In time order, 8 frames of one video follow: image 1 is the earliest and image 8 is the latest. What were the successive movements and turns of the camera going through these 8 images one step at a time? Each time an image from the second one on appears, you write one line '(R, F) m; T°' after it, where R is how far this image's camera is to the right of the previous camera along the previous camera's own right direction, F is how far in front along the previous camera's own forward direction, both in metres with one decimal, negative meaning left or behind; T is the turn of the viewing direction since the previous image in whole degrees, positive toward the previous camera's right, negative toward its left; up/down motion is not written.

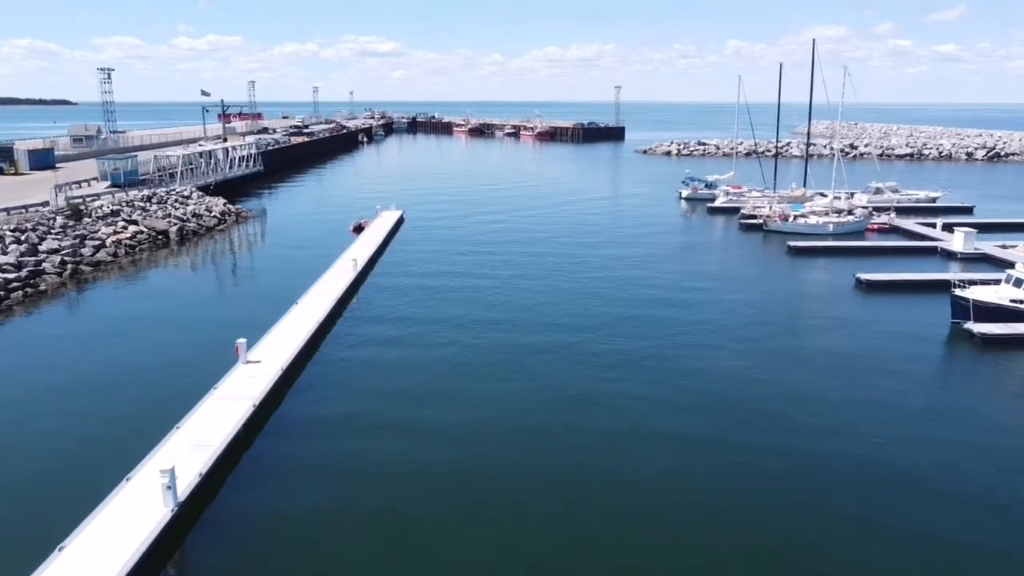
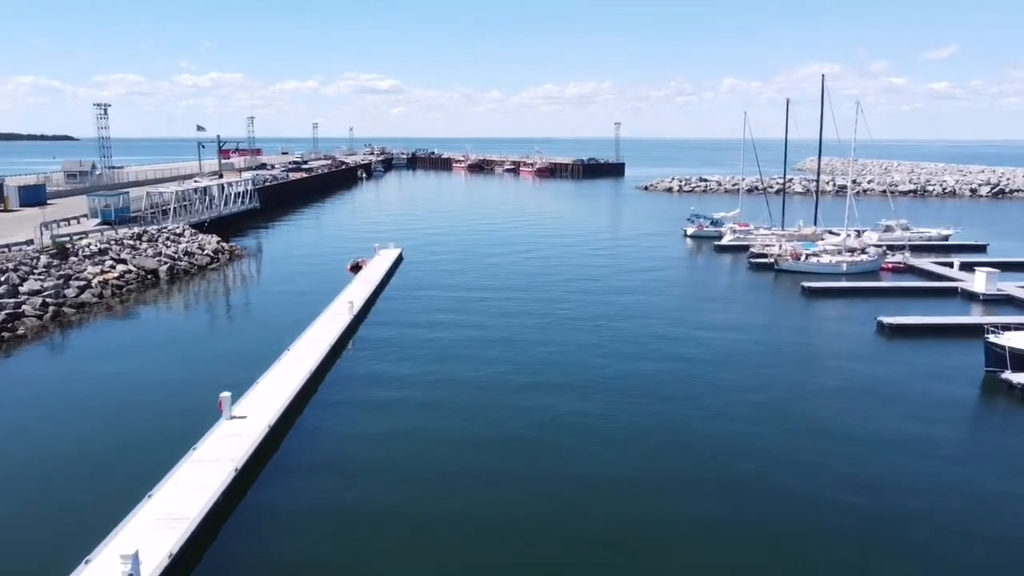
(-0.2, +1.2) m; 0°
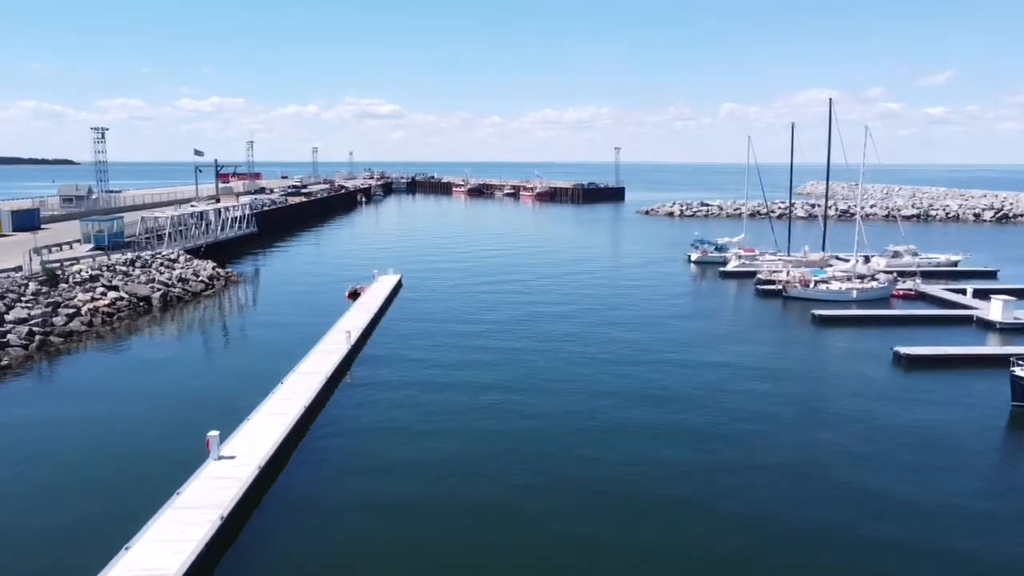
(-0.1, +0.8) m; 0°
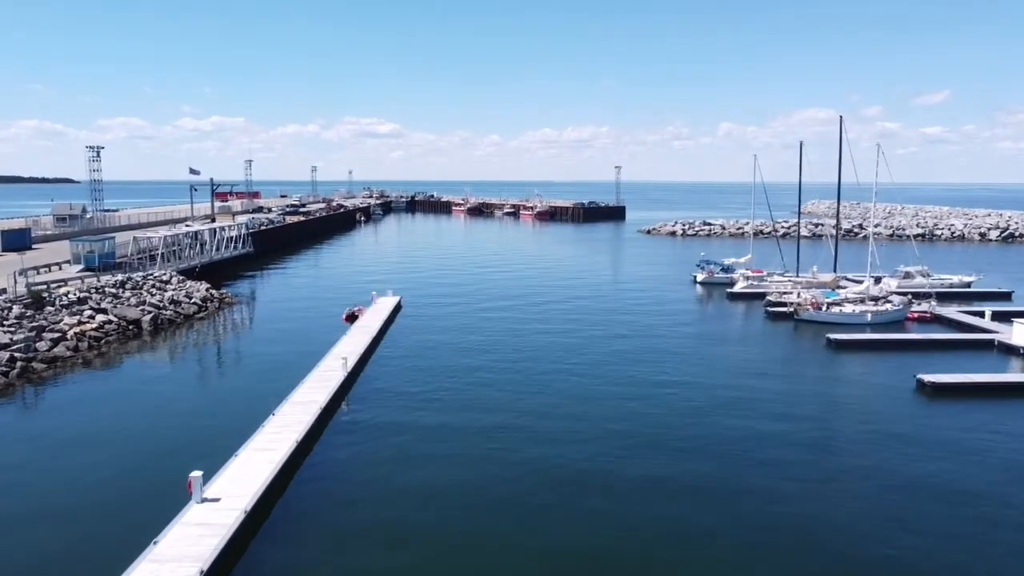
(-0.1, +1.0) m; 0°
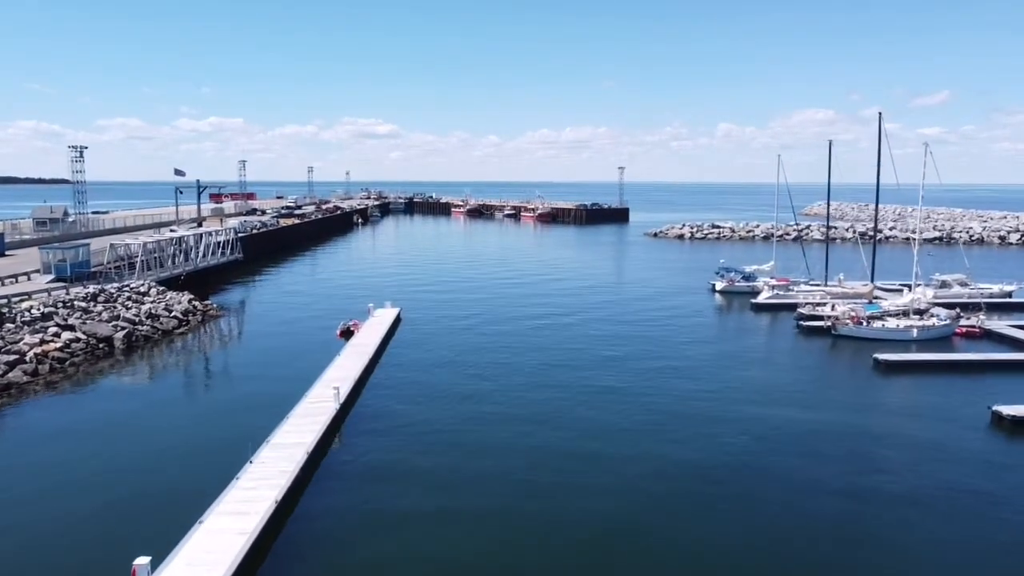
(-0.4, +2.7) m; 0°
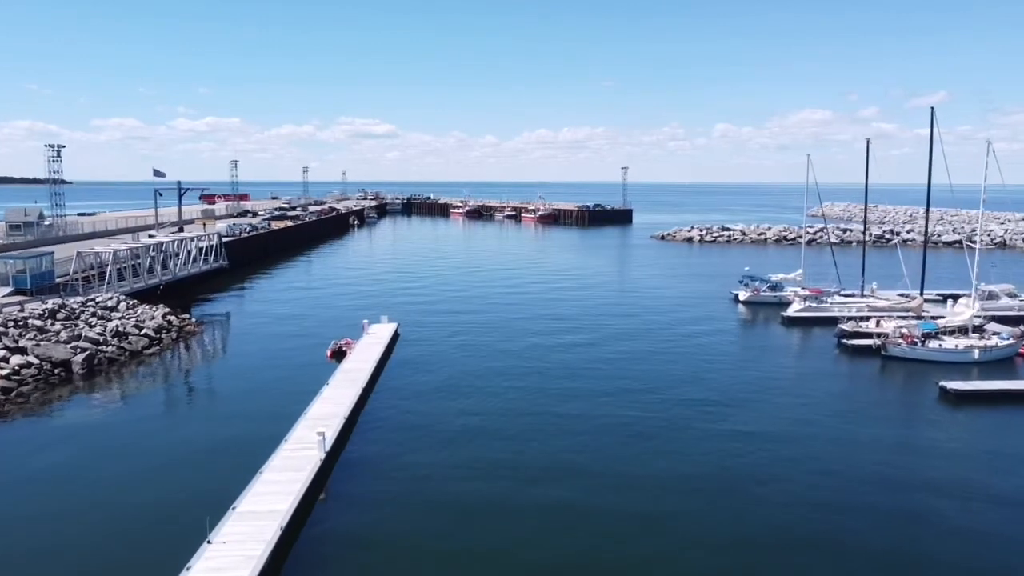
(-0.4, +3.1) m; 0°
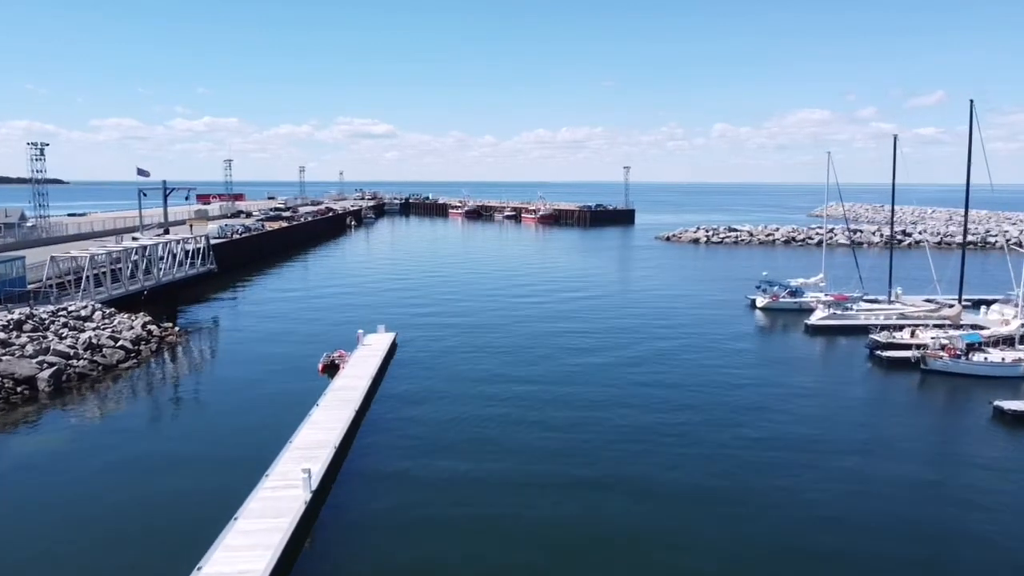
(-0.3, +2.0) m; 0°
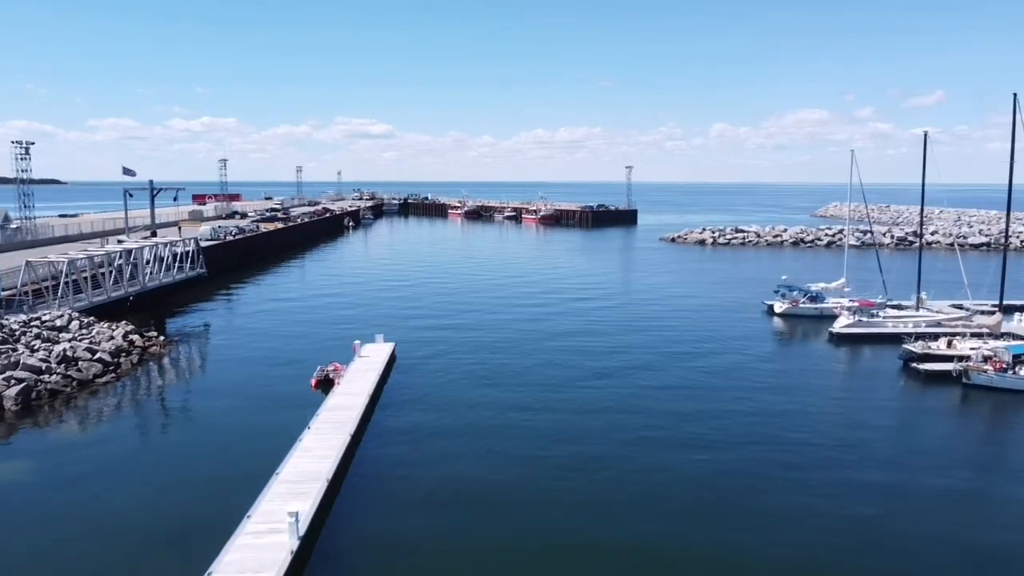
(-0.3, +1.8) m; 0°
